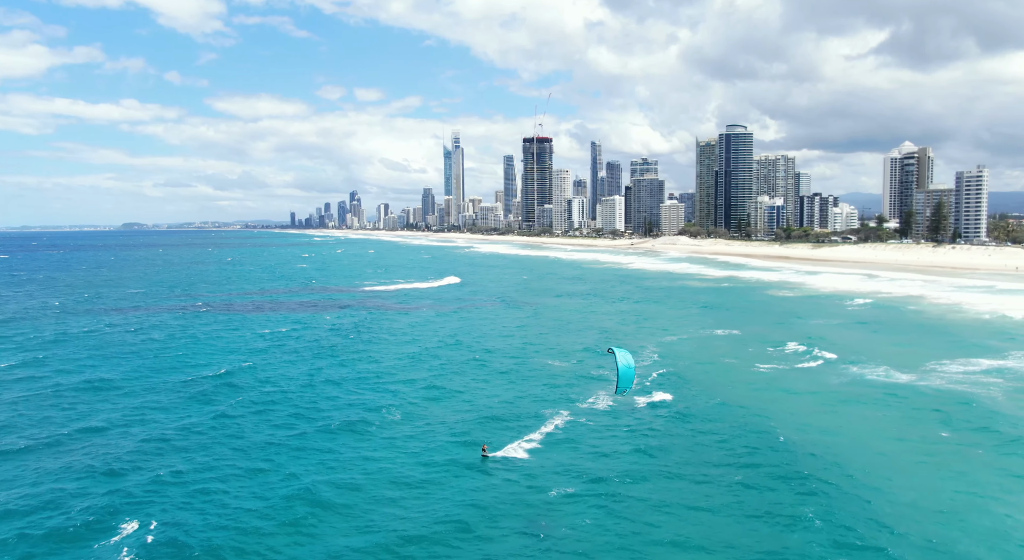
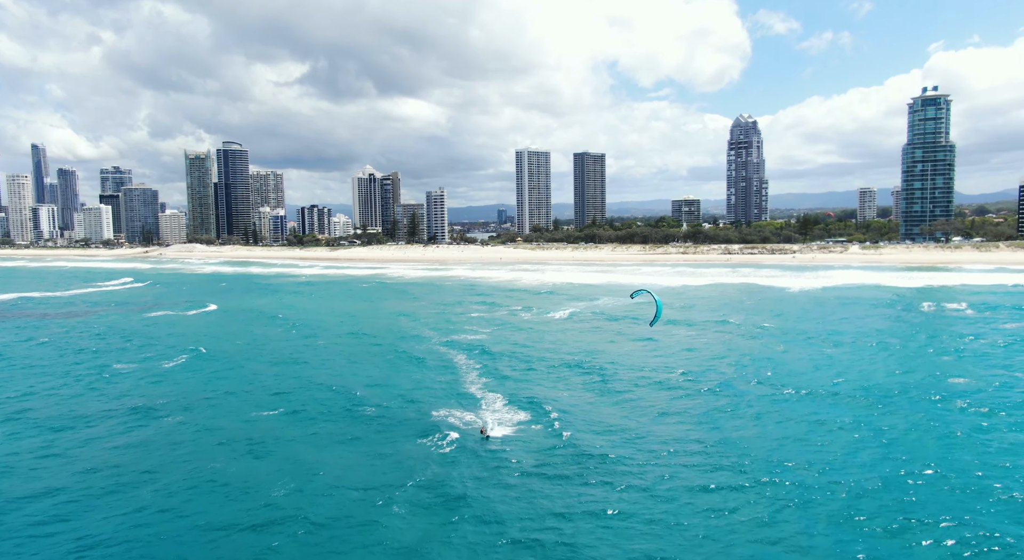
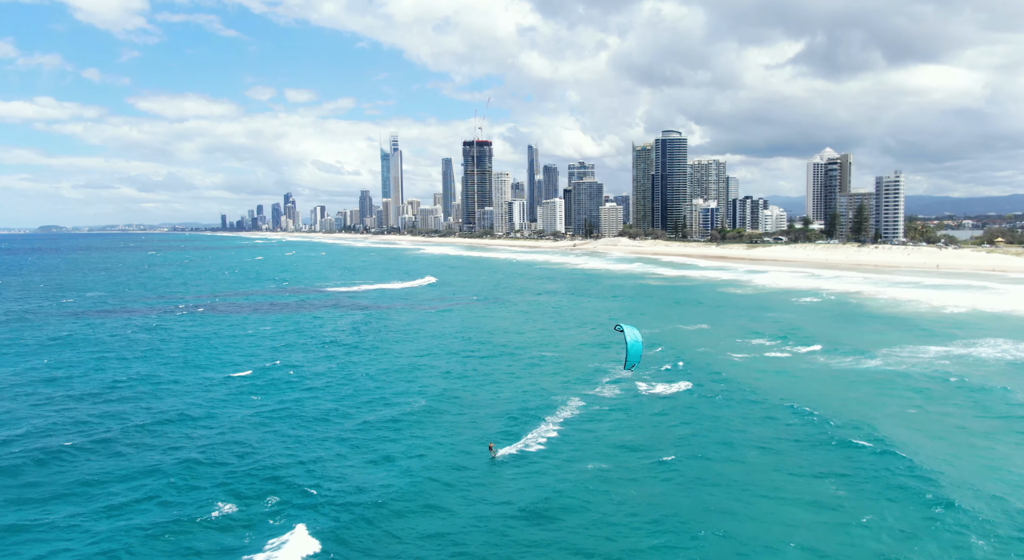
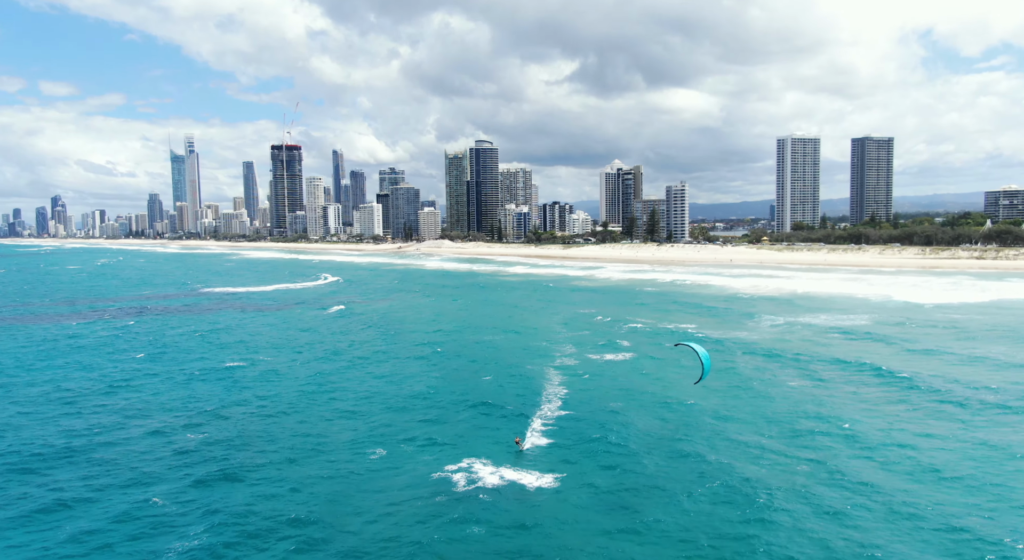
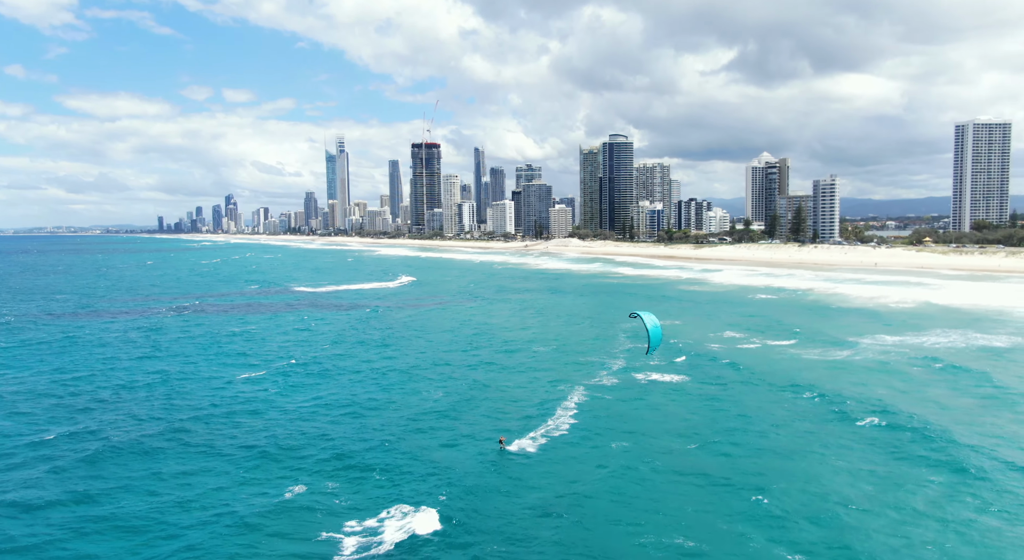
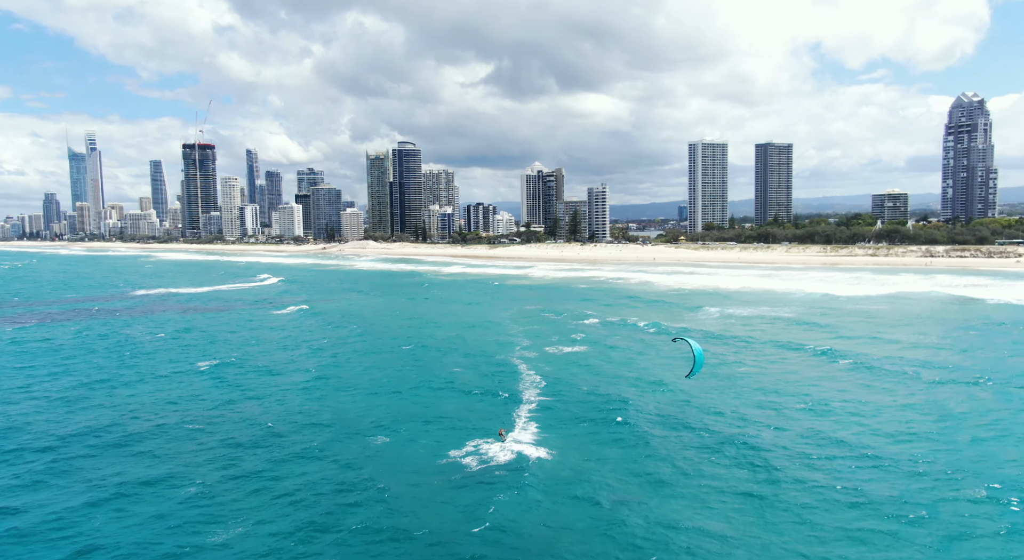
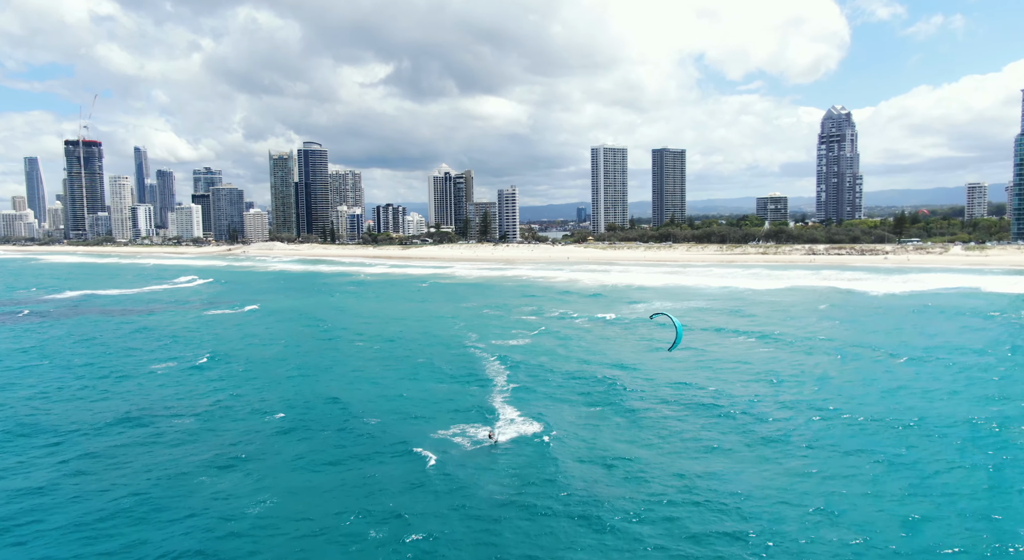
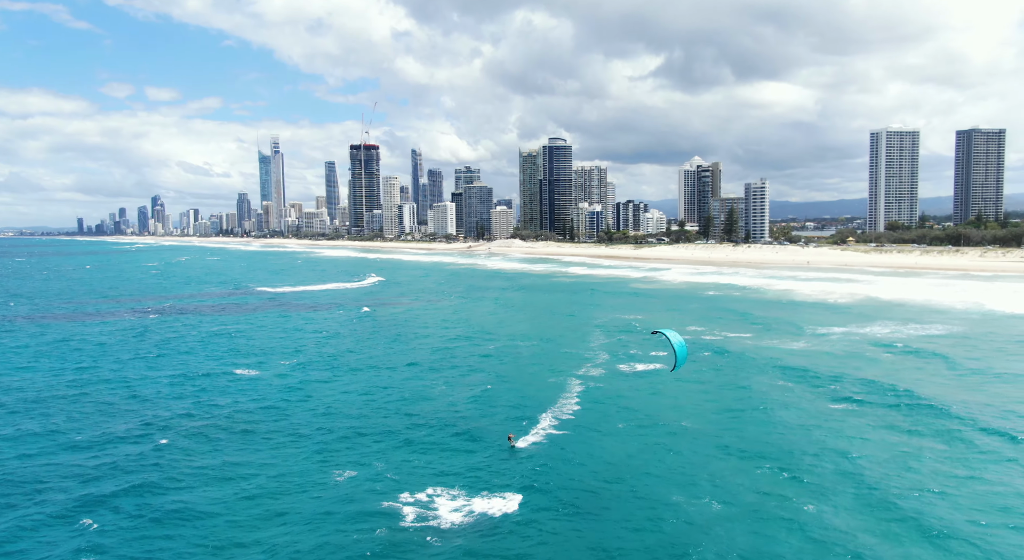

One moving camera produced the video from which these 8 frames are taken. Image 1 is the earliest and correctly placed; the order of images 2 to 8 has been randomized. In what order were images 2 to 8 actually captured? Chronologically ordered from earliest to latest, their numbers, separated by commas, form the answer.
3, 5, 8, 4, 6, 7, 2
